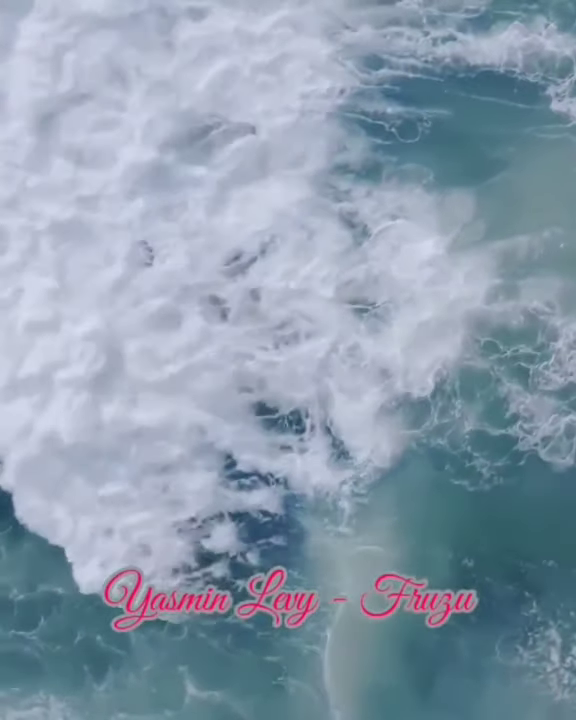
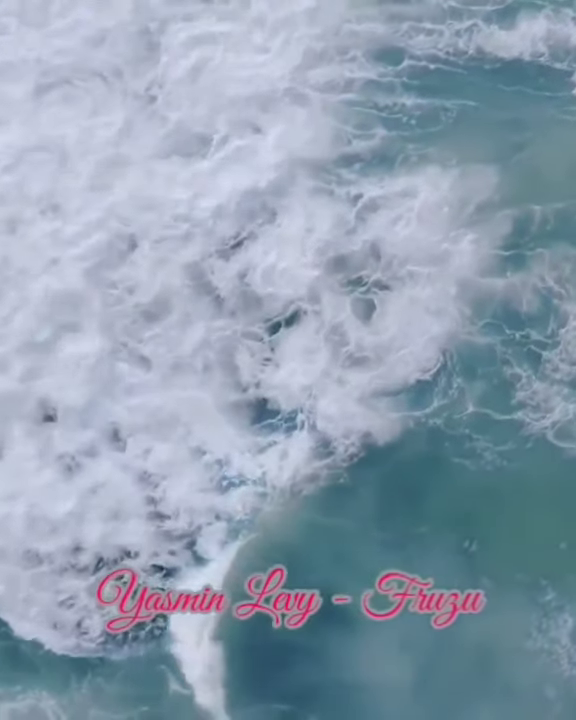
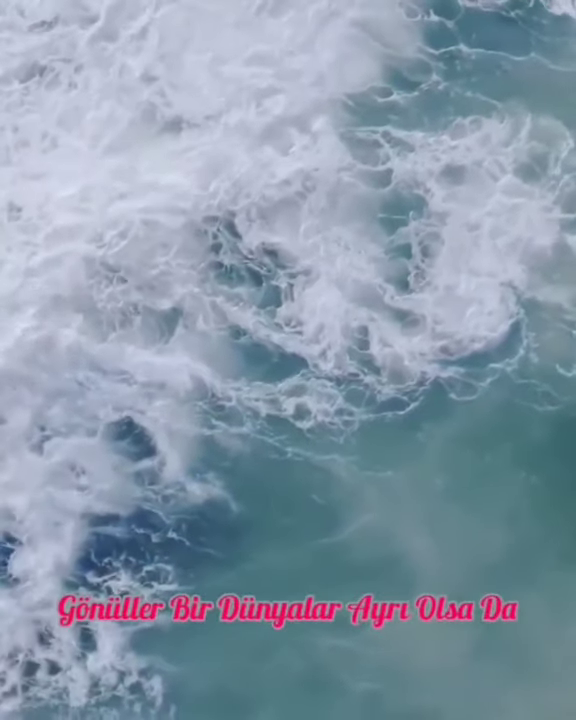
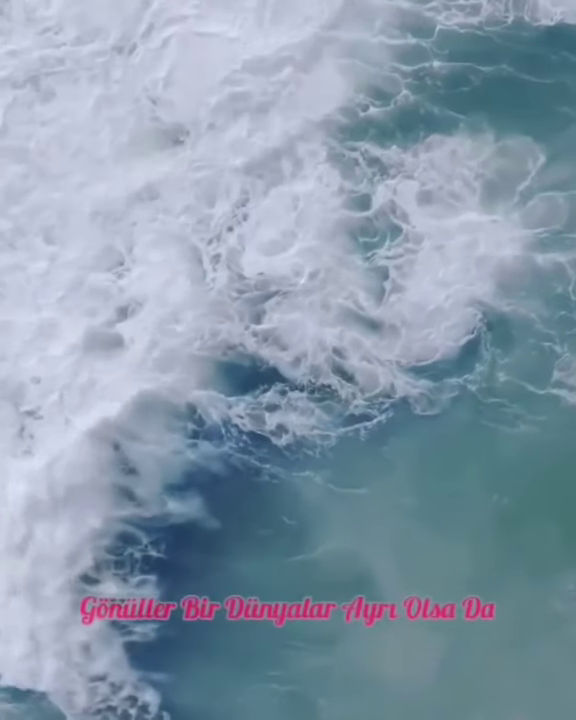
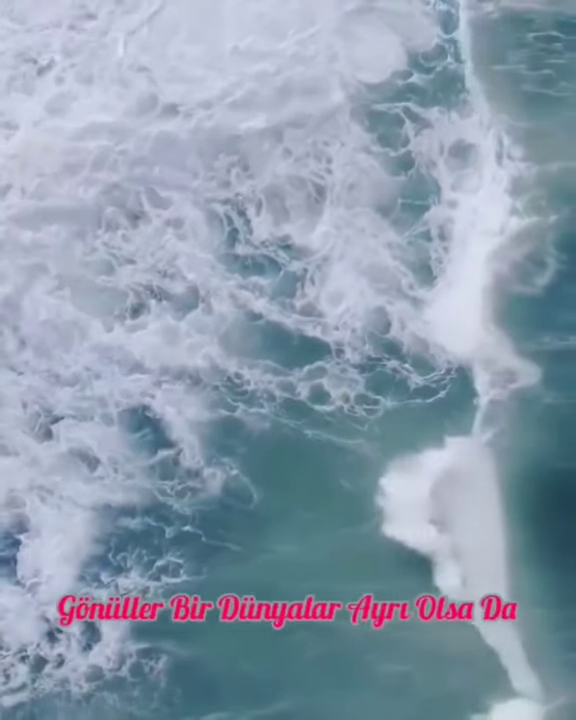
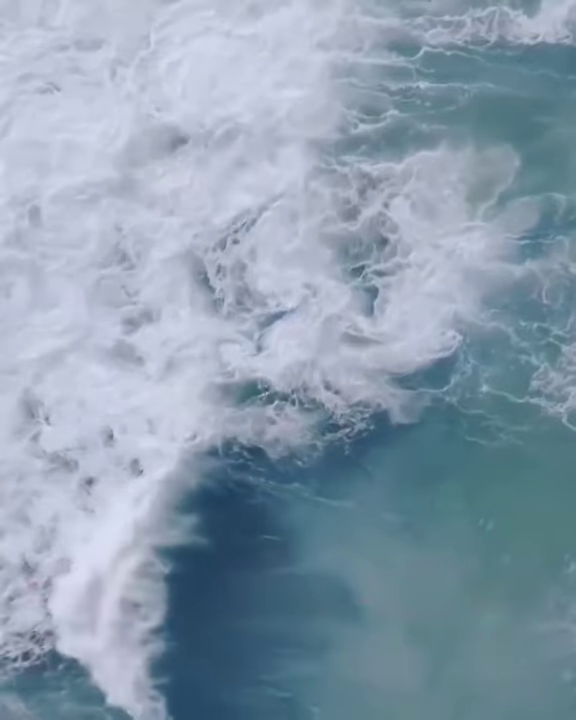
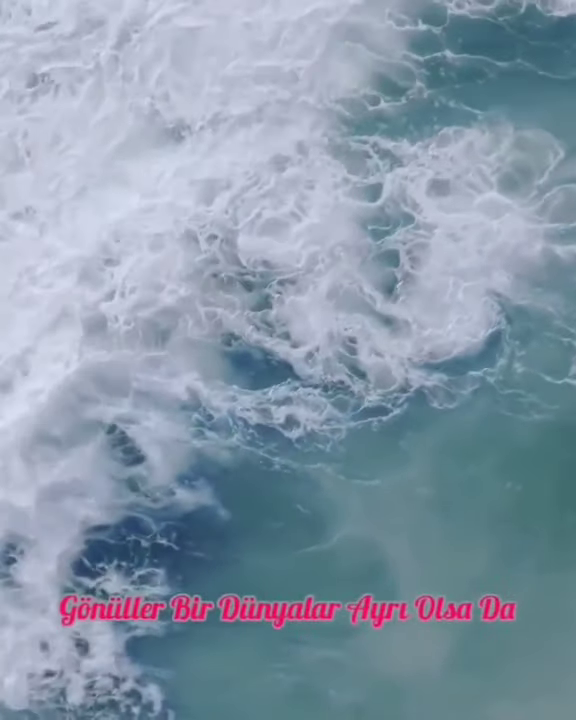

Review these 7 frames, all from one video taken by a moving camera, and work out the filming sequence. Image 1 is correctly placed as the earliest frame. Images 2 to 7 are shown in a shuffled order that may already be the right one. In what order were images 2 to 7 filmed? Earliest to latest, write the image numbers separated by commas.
2, 6, 4, 7, 3, 5
